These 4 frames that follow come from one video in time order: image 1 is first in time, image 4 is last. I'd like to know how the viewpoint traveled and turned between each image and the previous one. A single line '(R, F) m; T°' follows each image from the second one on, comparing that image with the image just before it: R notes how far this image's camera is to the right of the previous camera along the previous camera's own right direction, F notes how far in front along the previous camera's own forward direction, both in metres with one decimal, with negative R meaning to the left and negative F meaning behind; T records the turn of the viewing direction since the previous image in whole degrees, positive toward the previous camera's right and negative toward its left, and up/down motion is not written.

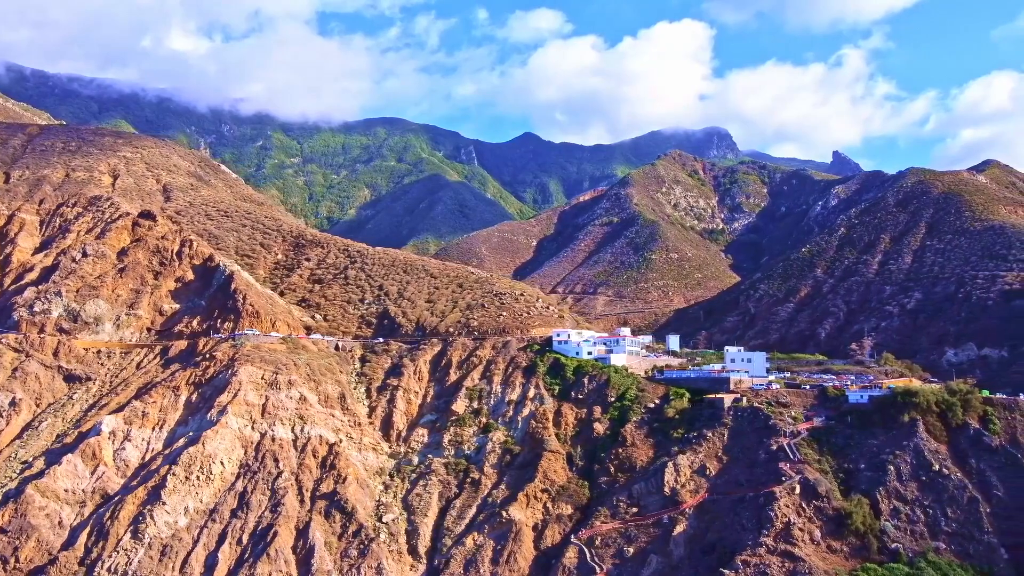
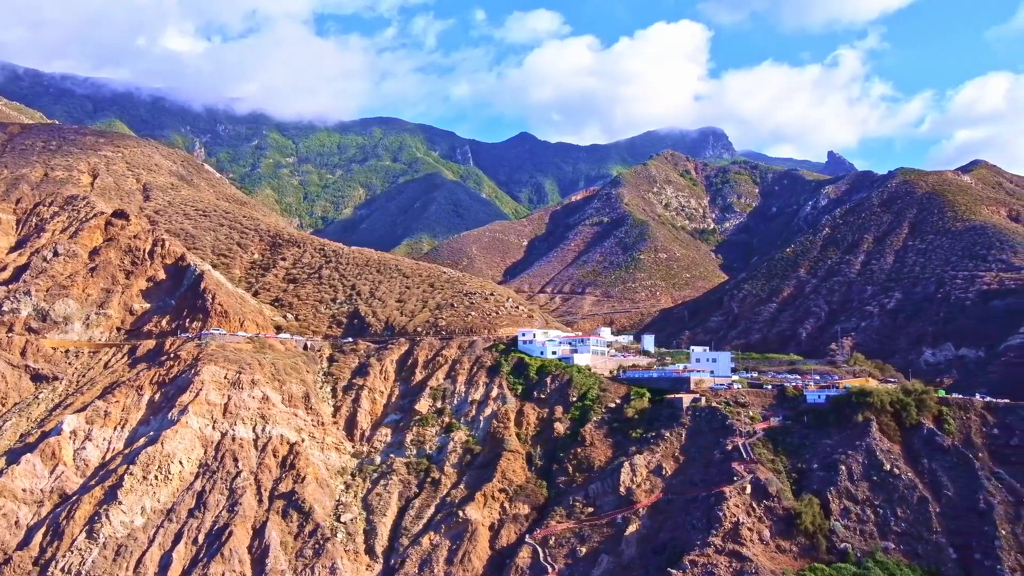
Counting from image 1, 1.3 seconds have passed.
(+1.8, 0.0) m; 0°
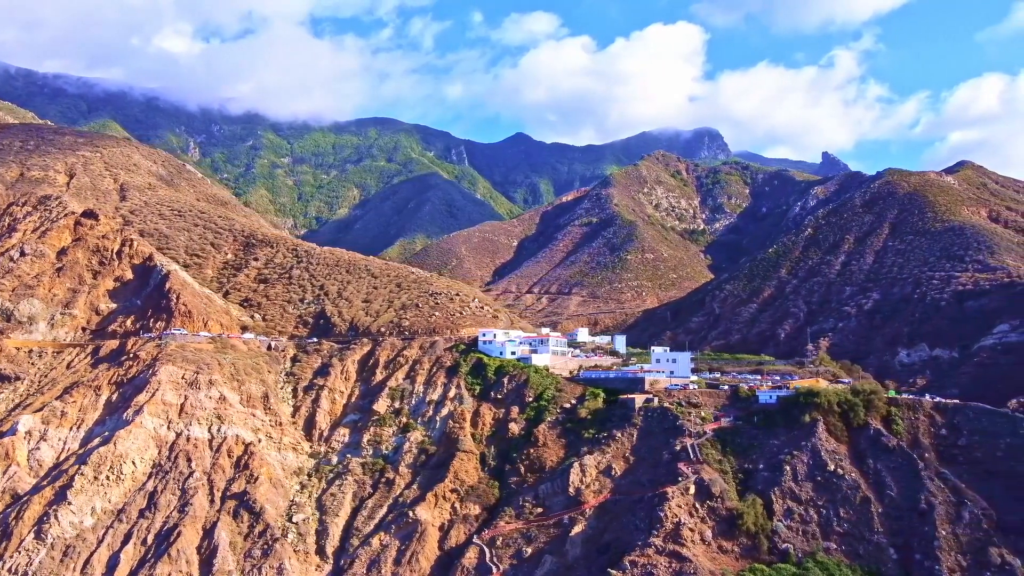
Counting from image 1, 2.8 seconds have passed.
(+2.1, 0.0) m; 0°
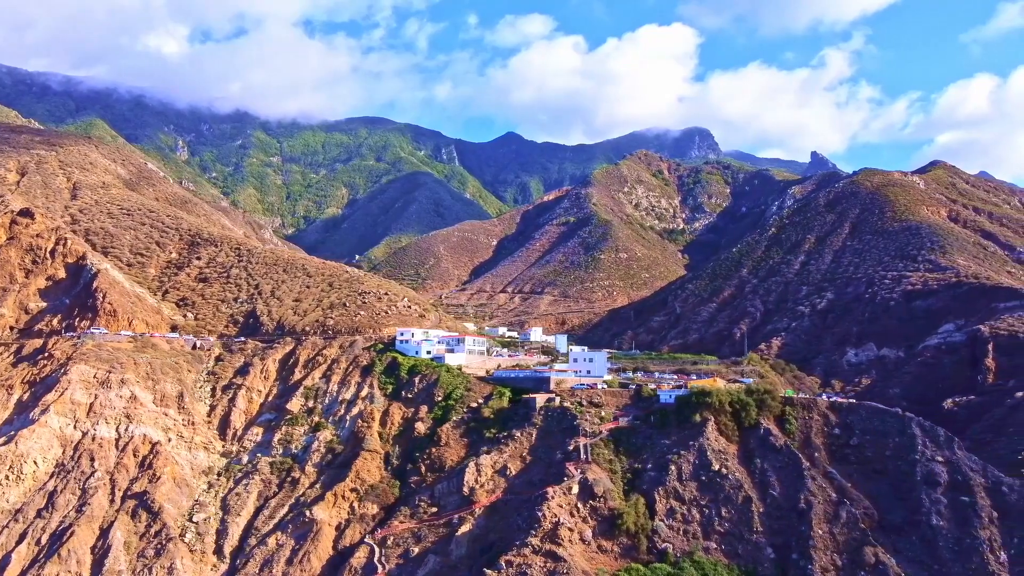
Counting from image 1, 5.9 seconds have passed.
(+4.4, +0.1) m; 0°
